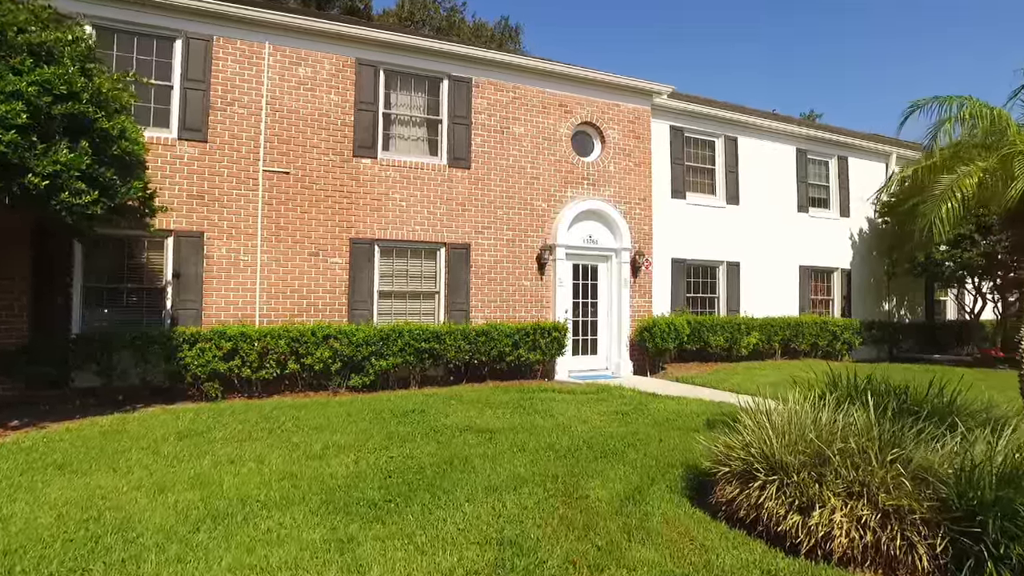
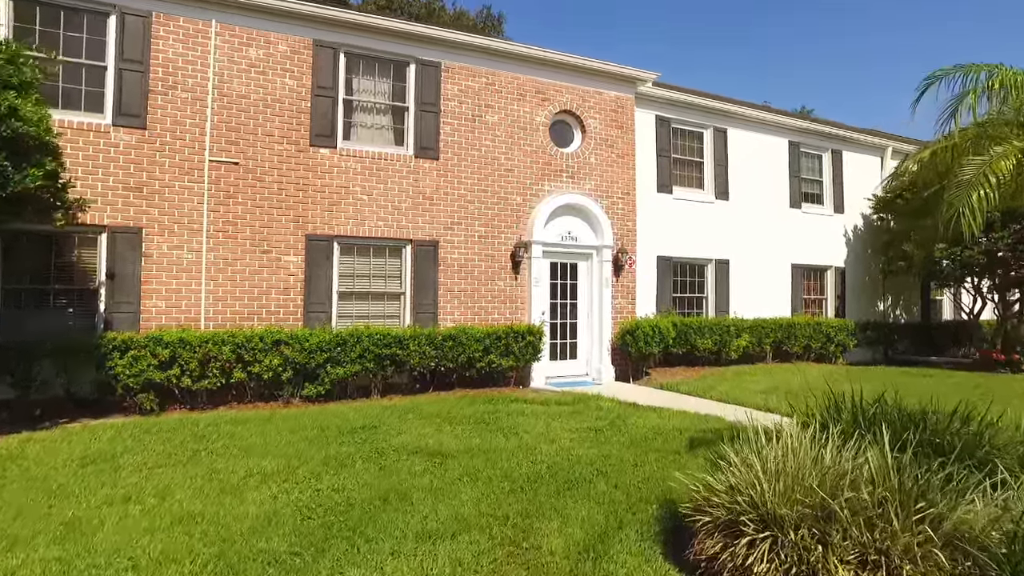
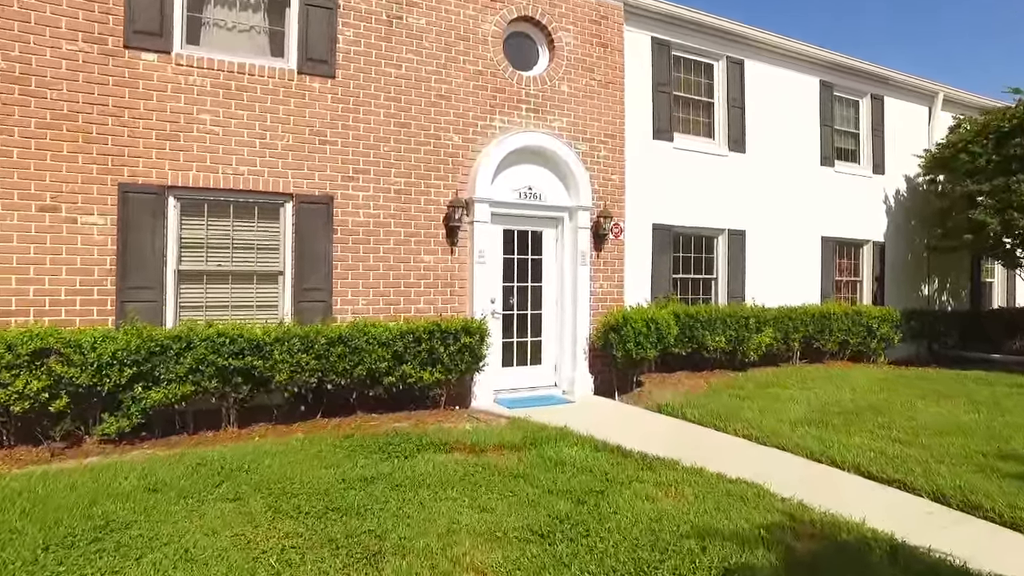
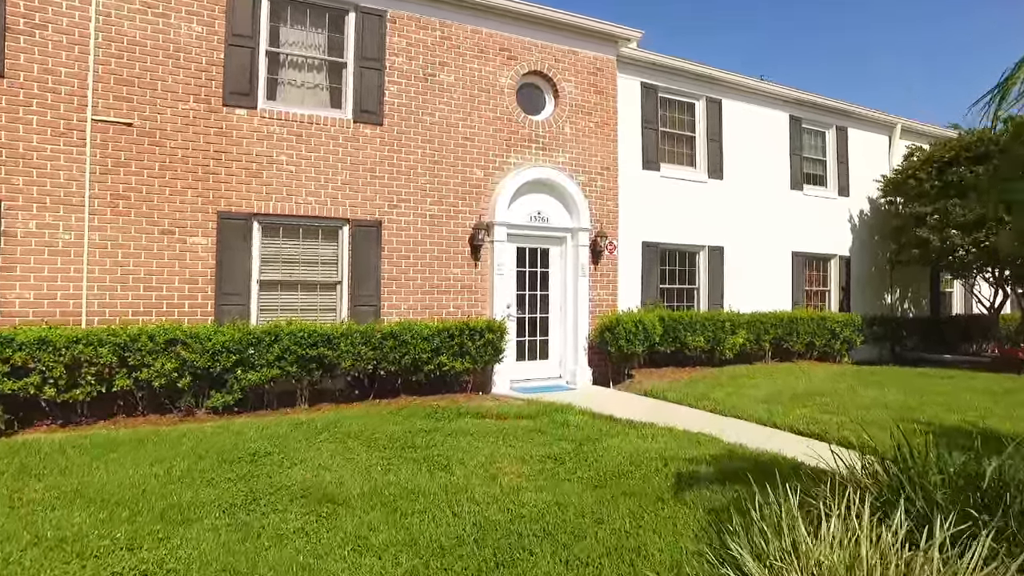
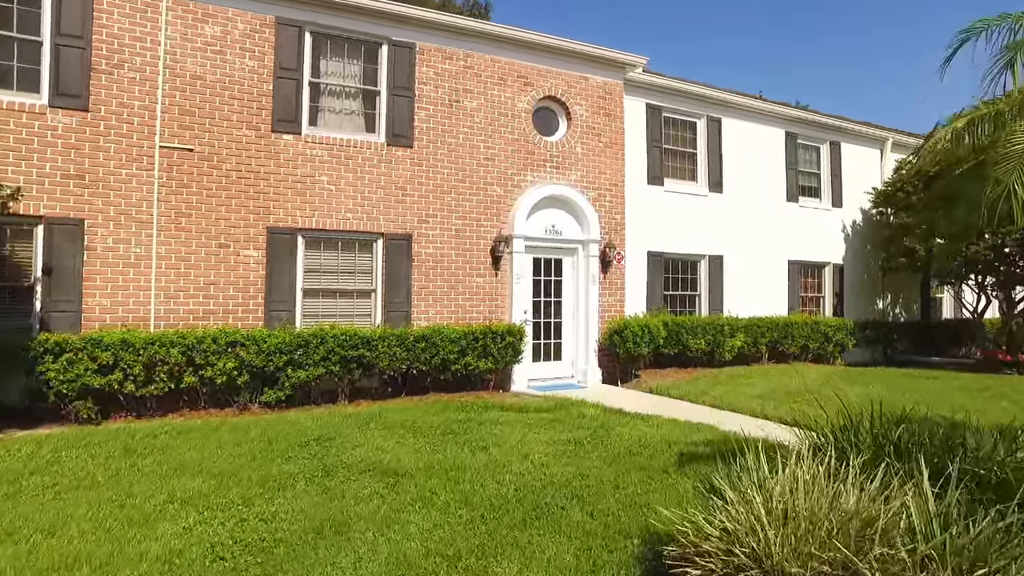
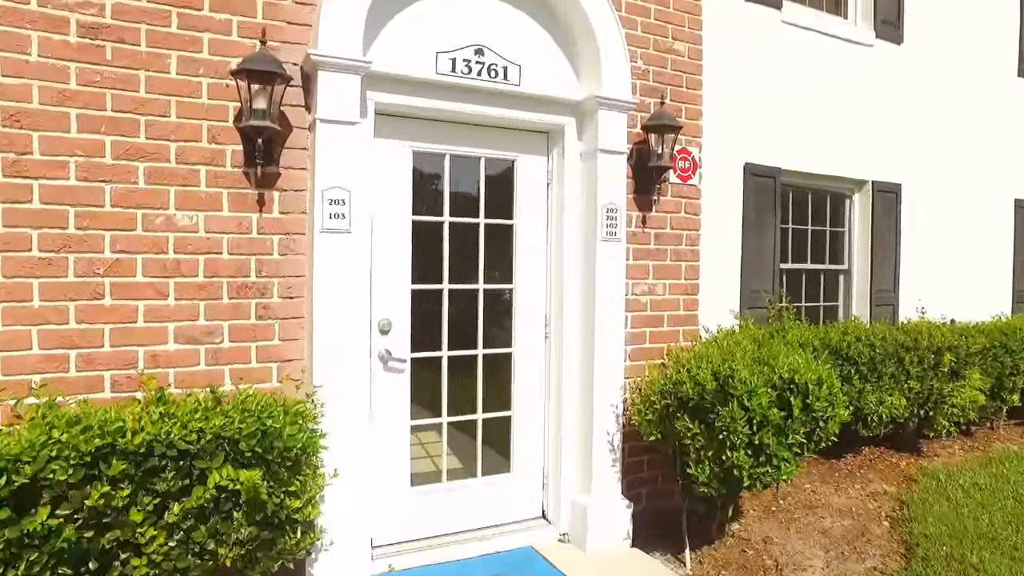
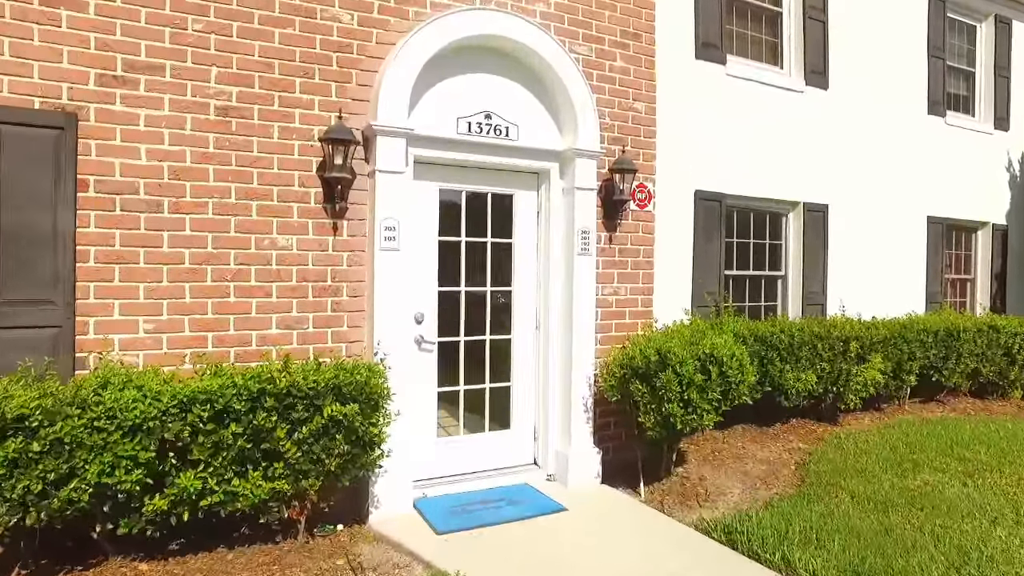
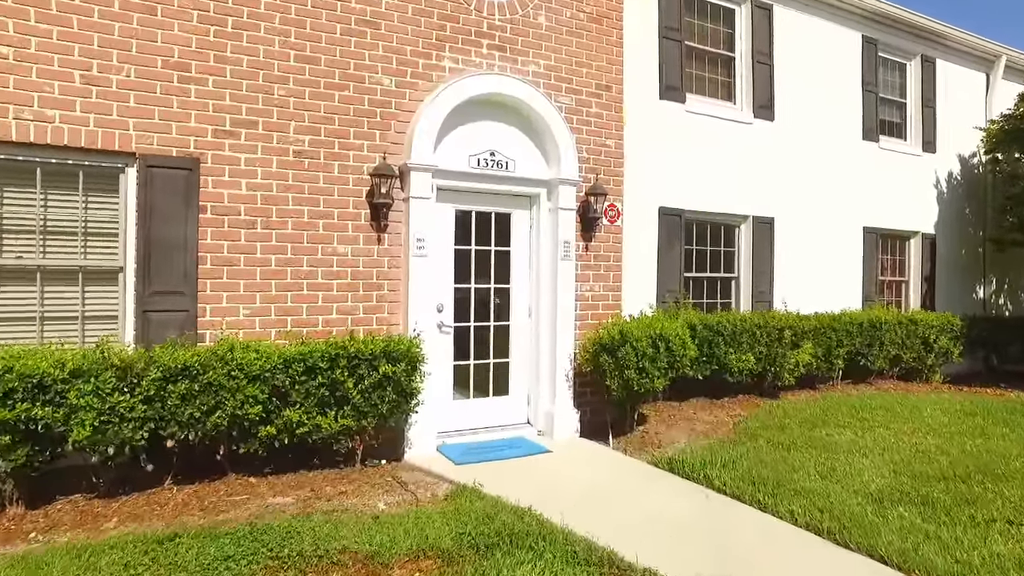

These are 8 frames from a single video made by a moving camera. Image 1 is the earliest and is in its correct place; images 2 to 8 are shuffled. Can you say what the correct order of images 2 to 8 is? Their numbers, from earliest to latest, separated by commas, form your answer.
2, 5, 4, 3, 8, 7, 6
